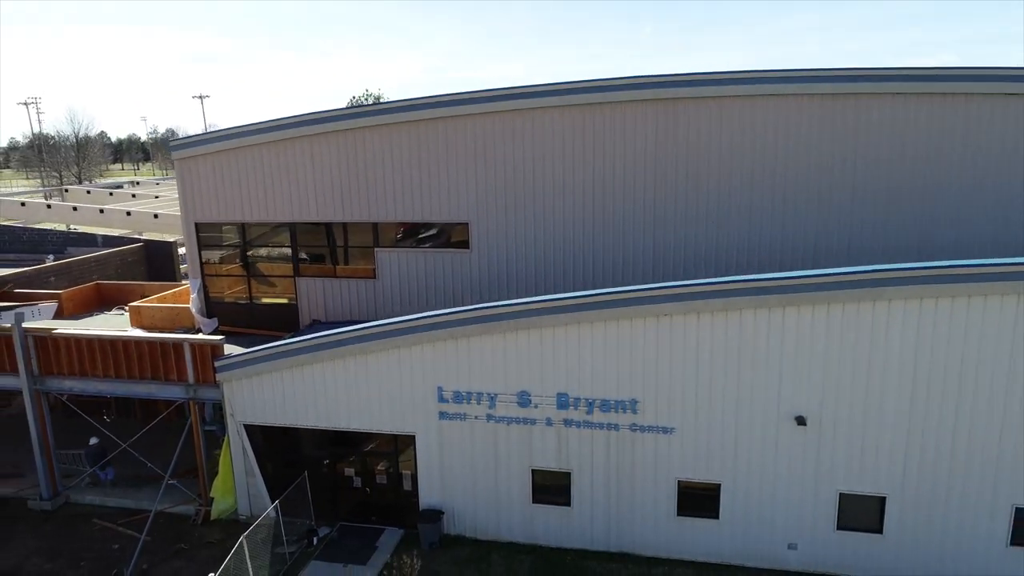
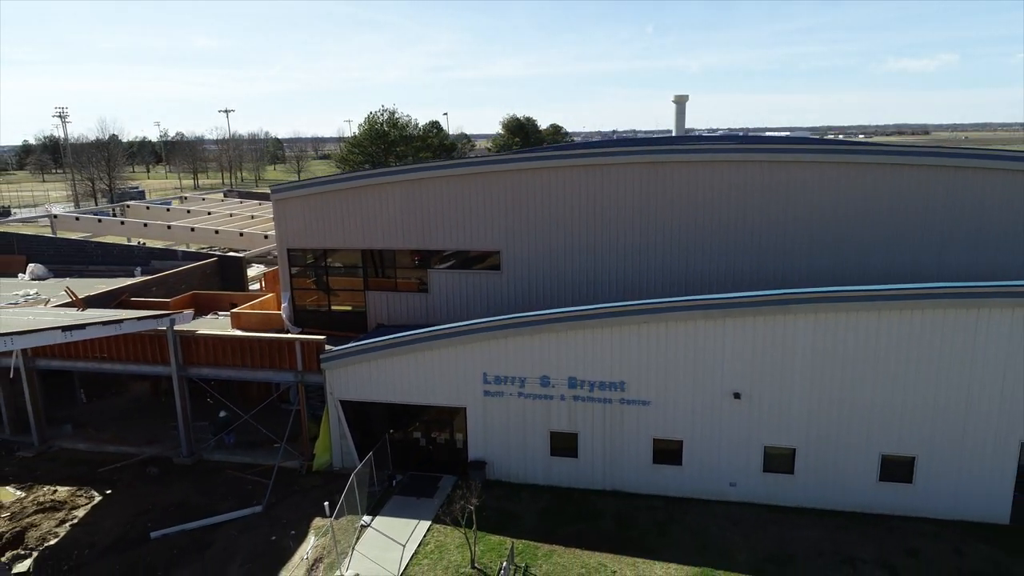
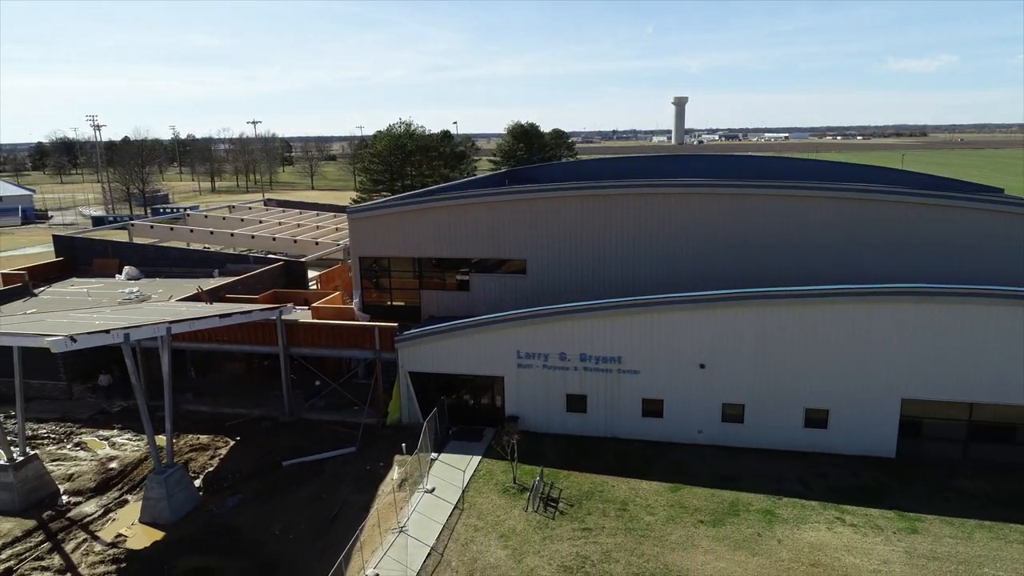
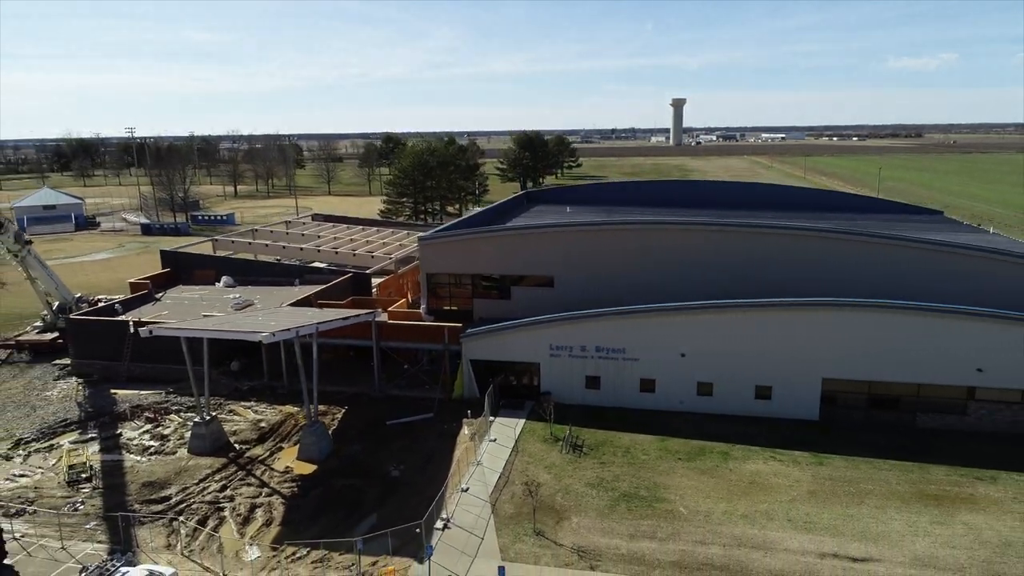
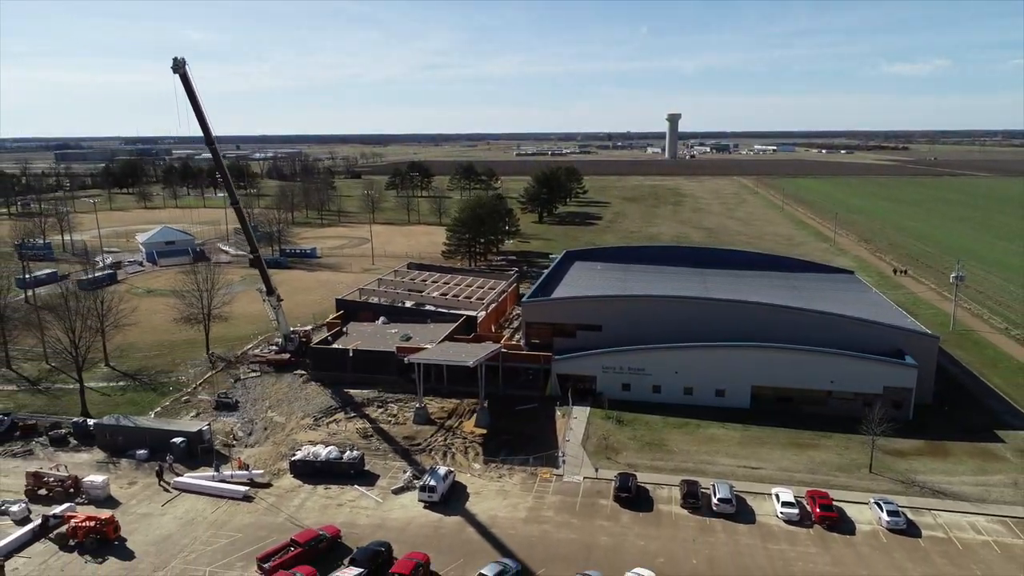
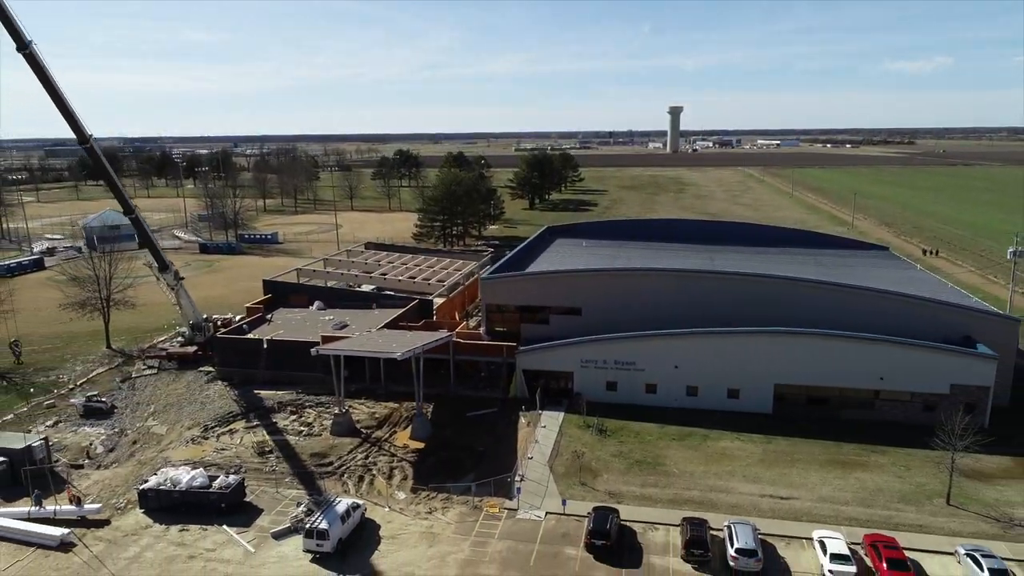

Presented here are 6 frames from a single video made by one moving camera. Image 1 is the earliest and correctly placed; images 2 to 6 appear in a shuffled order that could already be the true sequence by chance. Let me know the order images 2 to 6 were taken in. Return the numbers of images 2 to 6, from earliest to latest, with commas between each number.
2, 3, 4, 6, 5
